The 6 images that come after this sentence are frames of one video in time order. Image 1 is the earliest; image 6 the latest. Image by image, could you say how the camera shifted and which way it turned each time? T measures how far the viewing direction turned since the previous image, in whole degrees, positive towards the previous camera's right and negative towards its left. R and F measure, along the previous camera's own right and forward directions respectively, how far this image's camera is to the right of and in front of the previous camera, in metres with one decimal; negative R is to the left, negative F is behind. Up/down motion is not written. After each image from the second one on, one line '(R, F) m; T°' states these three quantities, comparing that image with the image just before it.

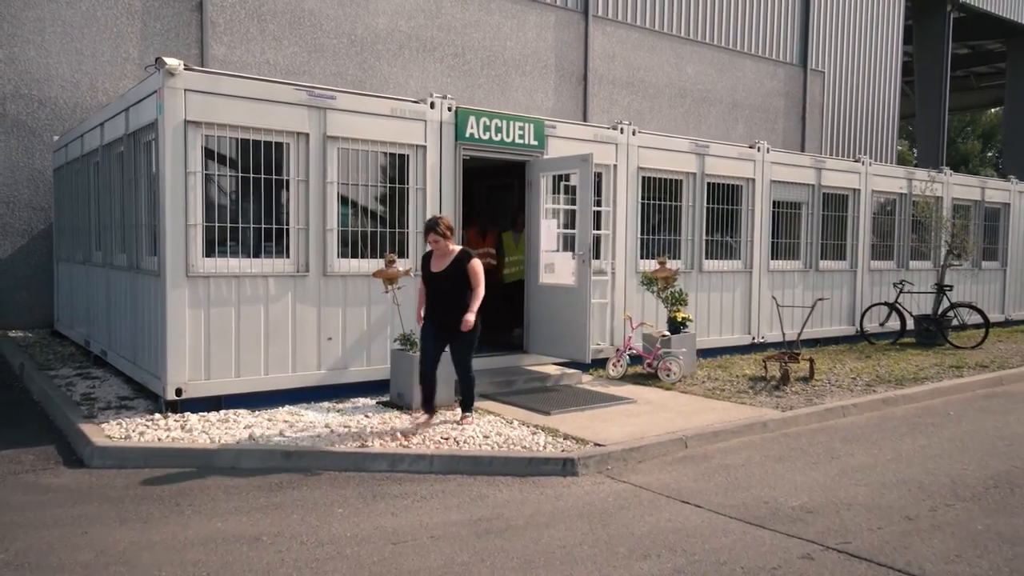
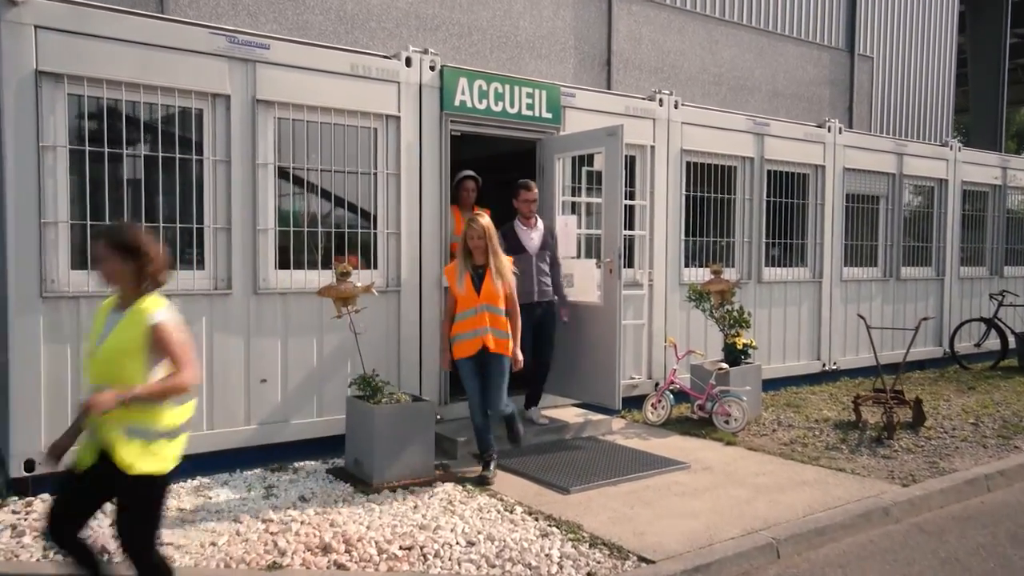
(+0.1, +2.3) m; -2°
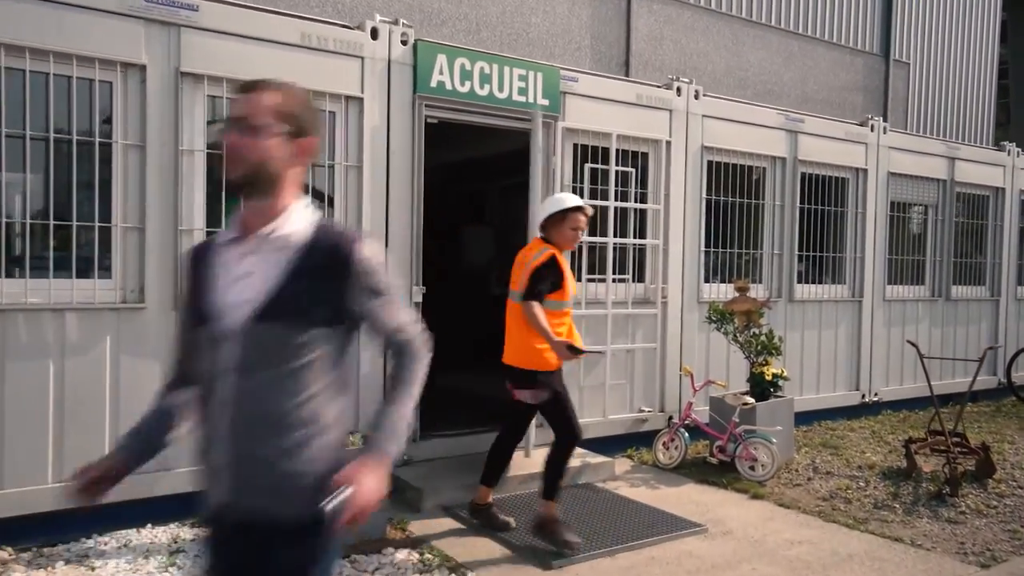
(+0.3, +1.1) m; -2°
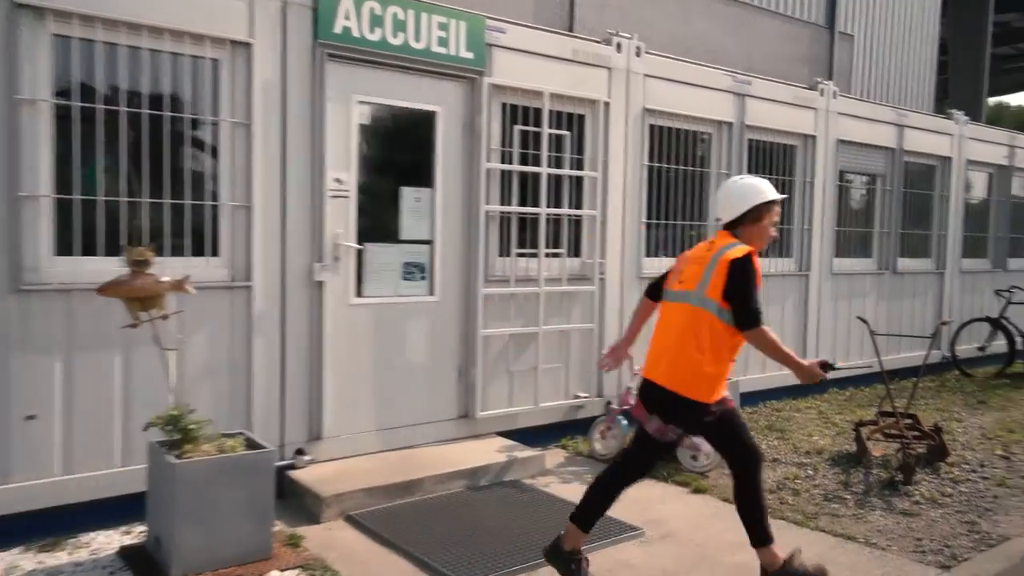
(+0.2, +0.6) m; +4°
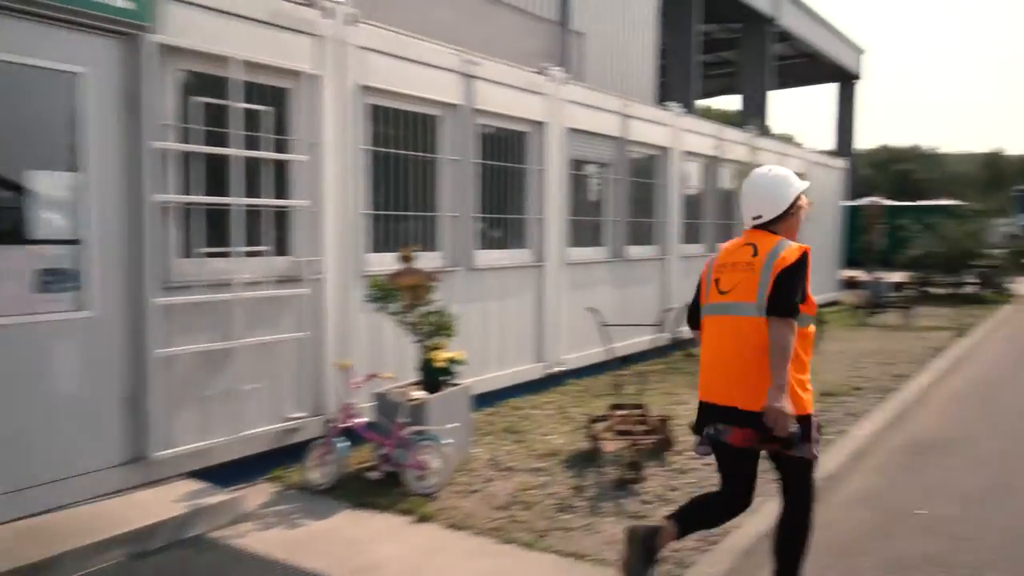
(+0.4, +0.7) m; +18°
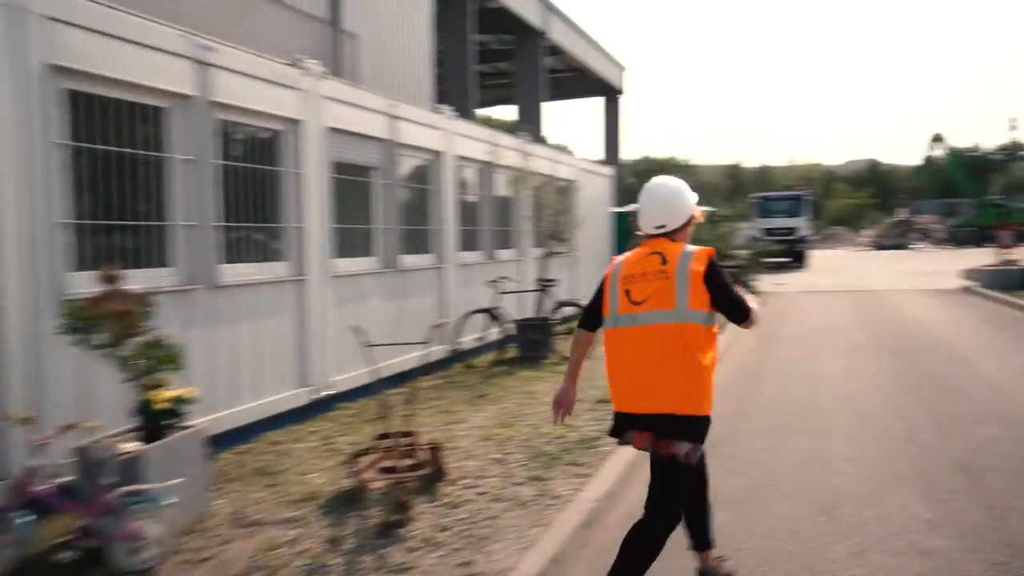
(+0.3, +0.5) m; +16°
